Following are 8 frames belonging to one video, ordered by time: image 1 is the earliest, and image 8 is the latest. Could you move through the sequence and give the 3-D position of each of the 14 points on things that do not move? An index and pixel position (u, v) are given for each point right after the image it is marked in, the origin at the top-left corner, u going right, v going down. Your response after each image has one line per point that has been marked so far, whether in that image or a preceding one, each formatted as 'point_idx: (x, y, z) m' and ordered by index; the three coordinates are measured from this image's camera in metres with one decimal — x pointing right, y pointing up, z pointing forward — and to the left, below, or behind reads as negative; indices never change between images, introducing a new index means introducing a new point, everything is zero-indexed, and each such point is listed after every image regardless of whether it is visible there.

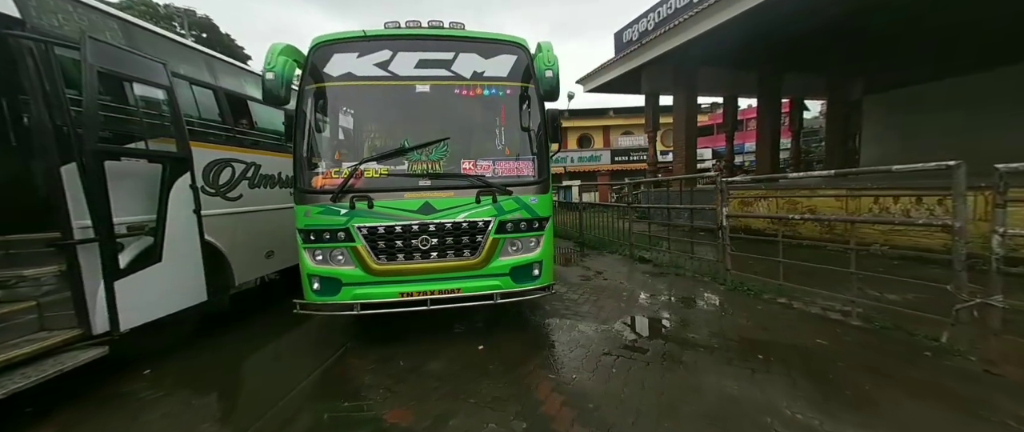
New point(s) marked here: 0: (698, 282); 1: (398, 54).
0: (+2.7, -1.0, +5.0) m
1: (-1.2, +1.7, +3.6) m
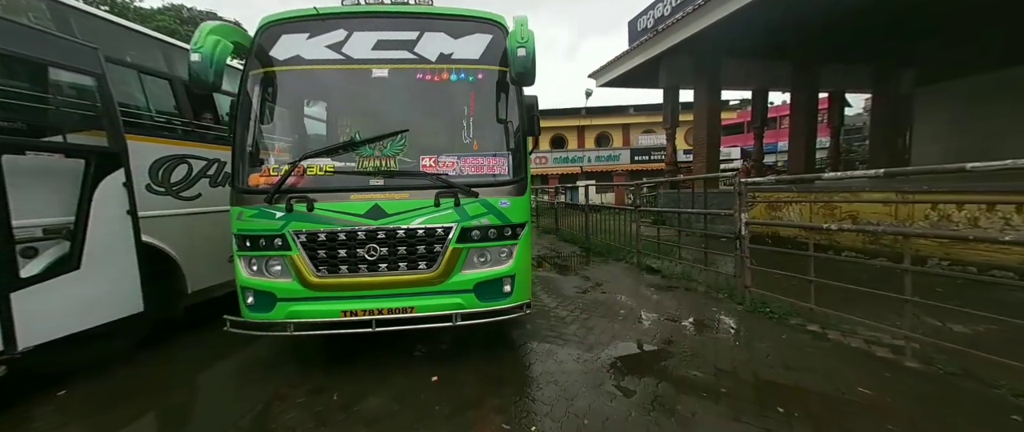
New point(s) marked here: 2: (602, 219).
0: (+2.5, -1.0, +4.3) m
1: (-1.5, +1.7, +3.2) m
2: (+1.9, -0.1, +7.3) m
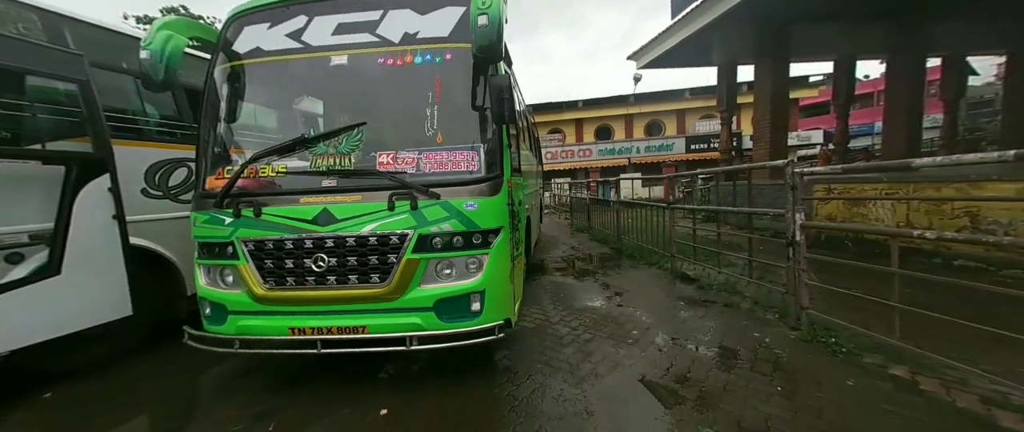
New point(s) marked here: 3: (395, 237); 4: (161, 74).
0: (+2.4, -1.0, +3.4) m
1: (-1.6, +1.6, +2.9) m
2: (+2.3, 0.0, +6.5) m
3: (-0.8, -0.1, +2.4) m
4: (-2.7, +1.1, +2.6) m
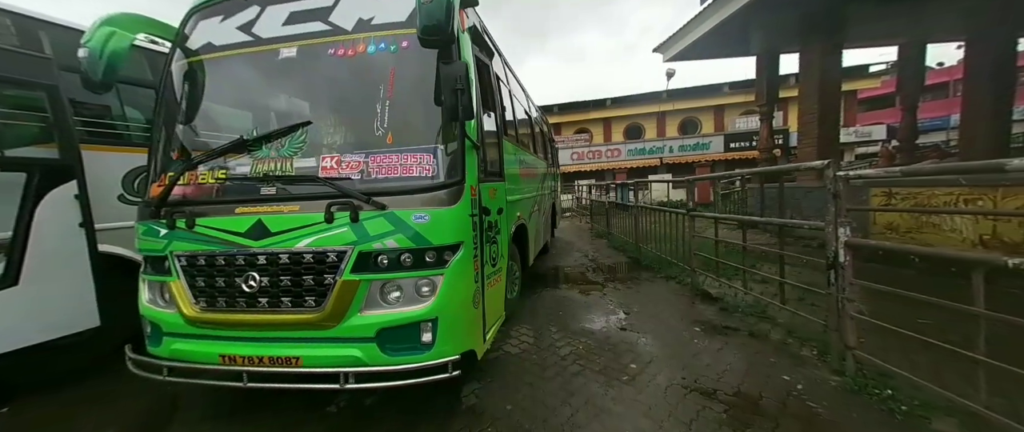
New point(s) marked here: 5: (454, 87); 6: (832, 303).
0: (+2.2, -1.1, +2.8) m
1: (-1.9, +1.6, +2.6) m
2: (+2.4, -0.1, +5.9) m
3: (-1.1, -0.2, +2.1) m
4: (-2.9, +1.0, +2.5) m
5: (-0.4, +0.8, +2.1) m
6: (+2.4, -0.6, +2.6) m
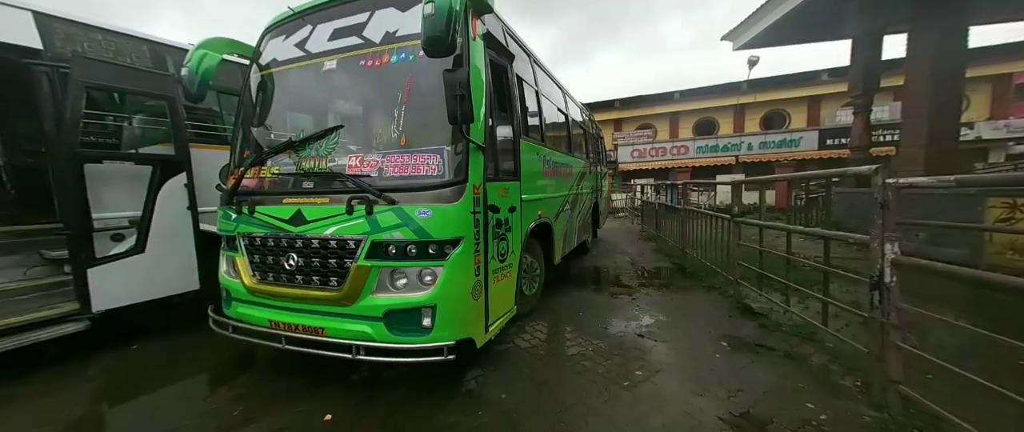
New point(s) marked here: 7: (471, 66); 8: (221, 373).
0: (+2.2, -1.2, +2.5) m
1: (-1.7, +1.6, +3.0) m
2: (+3.0, -0.2, +5.5) m
3: (-1.1, -0.2, +2.4) m
4: (-2.8, +1.1, +3.1) m
5: (-0.4, +0.8, +2.2) m
6: (+2.3, -0.7, +2.2) m
7: (-0.3, +1.1, +2.5) m
8: (-2.5, -1.4, +3.0) m
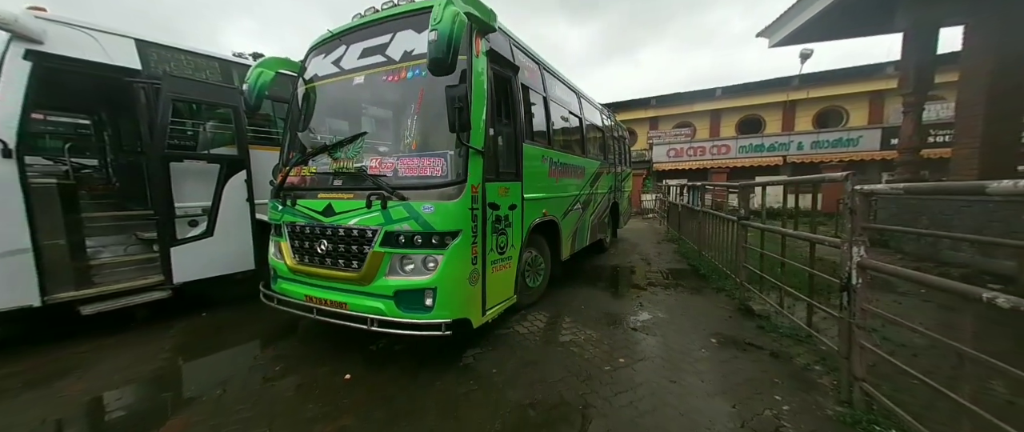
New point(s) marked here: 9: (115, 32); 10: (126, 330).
0: (+2.1, -1.2, +2.6) m
1: (-1.7, +1.7, +3.5) m
2: (+3.2, -0.2, +5.5) m
3: (-1.2, -0.1, +2.8) m
4: (-2.7, +1.2, +3.7) m
5: (-0.4, +0.8, +2.6) m
6: (+2.2, -0.8, +2.3) m
7: (-0.3, +1.1, +2.9) m
8: (-2.6, -1.3, +3.7) m
9: (-4.3, +2.0, +3.8) m
10: (-4.2, -1.3, +3.8) m
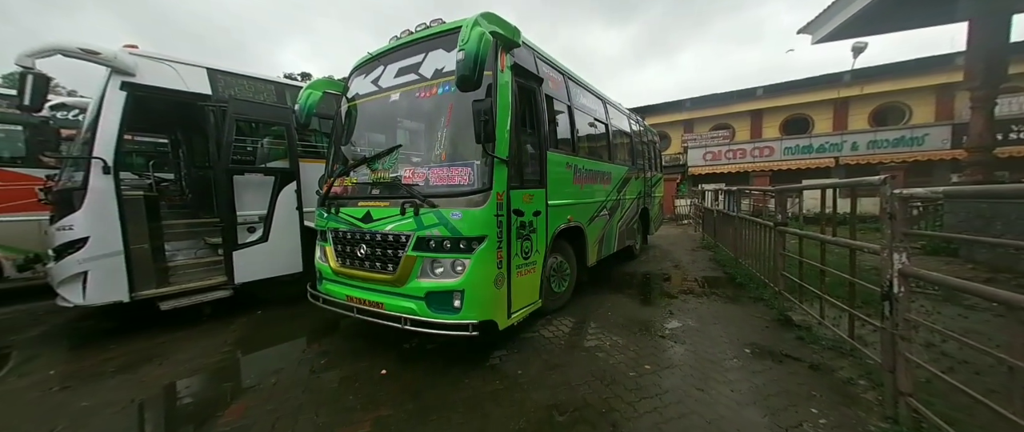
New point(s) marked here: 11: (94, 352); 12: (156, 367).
0: (+2.3, -1.3, +2.5) m
1: (-1.4, +1.6, +3.8) m
2: (+3.7, -0.3, +5.3) m
3: (-1.0, -0.2, +3.1) m
4: (-2.5, +1.2, +4.1) m
5: (-0.2, +0.8, +2.8) m
6: (+2.4, -0.8, +2.2) m
7: (-0.1, +1.1, +3.0) m
8: (-2.3, -1.4, +4.0) m
9: (-4.0, +1.9, +4.4) m
10: (-3.9, -1.3, +4.3) m
11: (-4.3, -1.4, +3.6) m
12: (-3.4, -1.4, +3.3) m
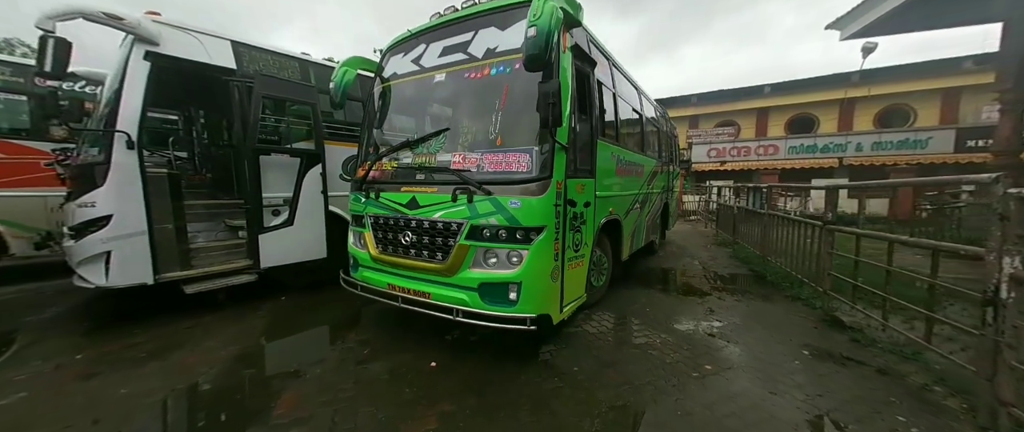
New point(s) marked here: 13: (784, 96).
0: (+2.7, -1.3, +2.4) m
1: (-0.9, +1.8, +3.6) m
2: (+4.1, -0.3, +5.2) m
3: (-0.5, -0.1, +2.9) m
4: (-2.0, +1.3, +3.9) m
5: (+0.3, +0.9, +2.6) m
6: (+2.8, -0.8, +2.1) m
7: (+0.4, +1.2, +2.9) m
8: (-1.8, -1.2, +3.8) m
9: (-3.5, +2.1, +4.1) m
10: (-3.5, -1.1, +4.1) m
11: (-3.9, -1.2, +3.4) m
12: (-2.9, -1.2, +3.1) m
13: (+15.2, +6.6, +19.2) m
